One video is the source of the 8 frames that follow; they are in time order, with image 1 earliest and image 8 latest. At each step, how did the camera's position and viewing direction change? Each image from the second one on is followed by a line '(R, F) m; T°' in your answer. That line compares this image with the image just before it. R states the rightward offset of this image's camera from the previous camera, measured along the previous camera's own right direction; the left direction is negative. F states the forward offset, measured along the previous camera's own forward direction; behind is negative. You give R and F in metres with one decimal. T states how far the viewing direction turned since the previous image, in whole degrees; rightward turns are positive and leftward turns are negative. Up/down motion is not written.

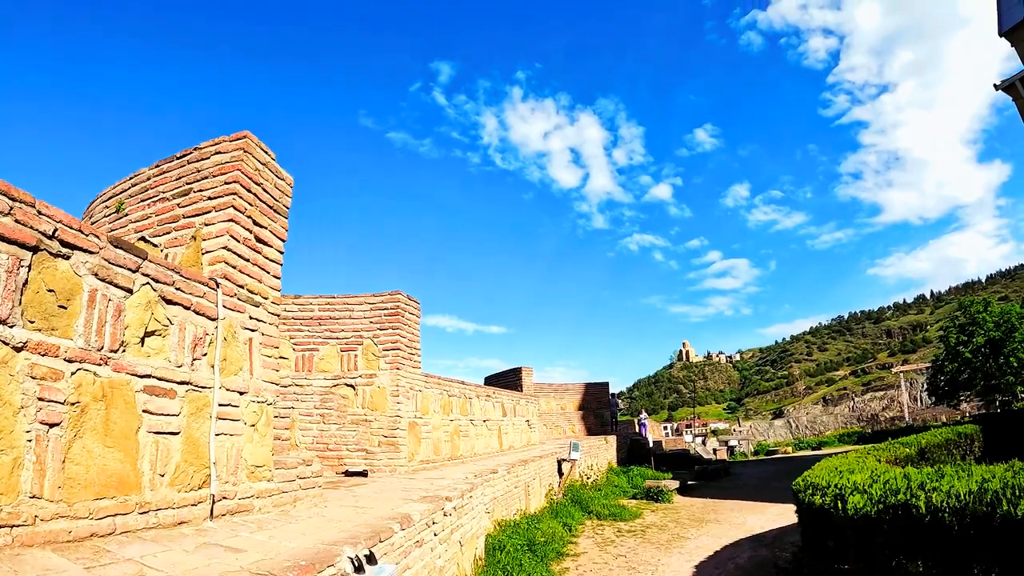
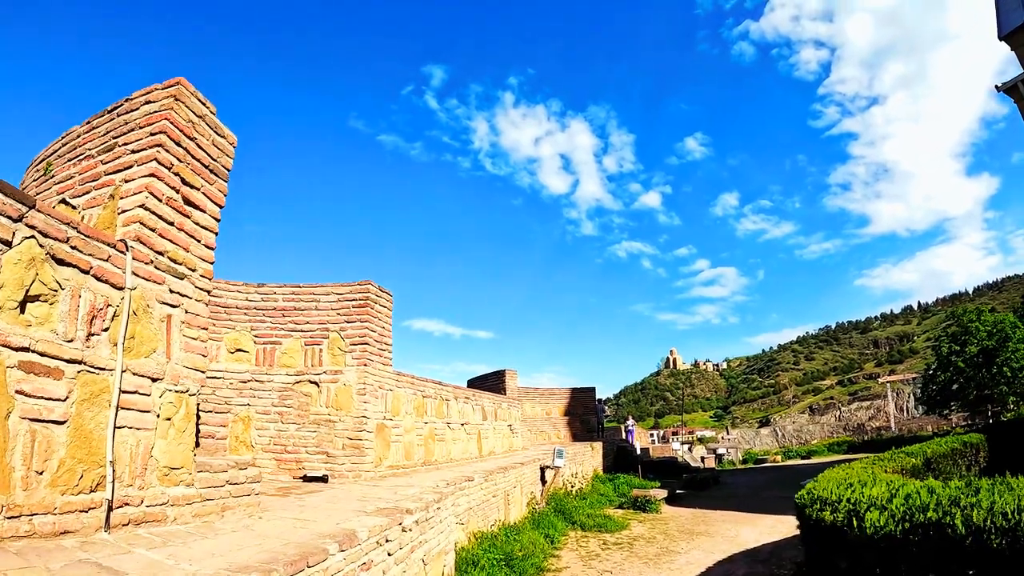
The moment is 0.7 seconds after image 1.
(+0.1, +0.7) m; +1°
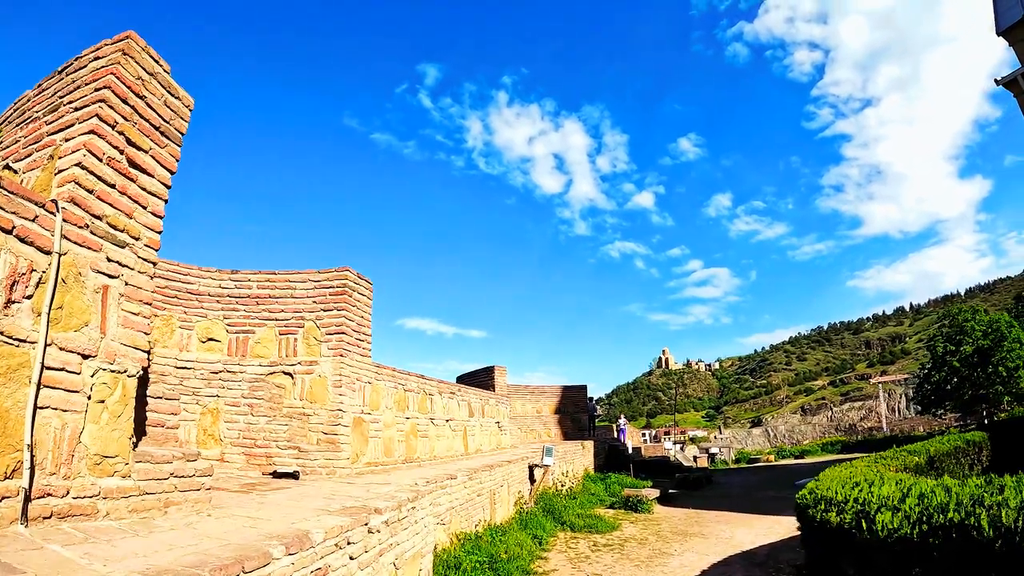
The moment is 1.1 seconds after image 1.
(+0.1, +0.4) m; +1°
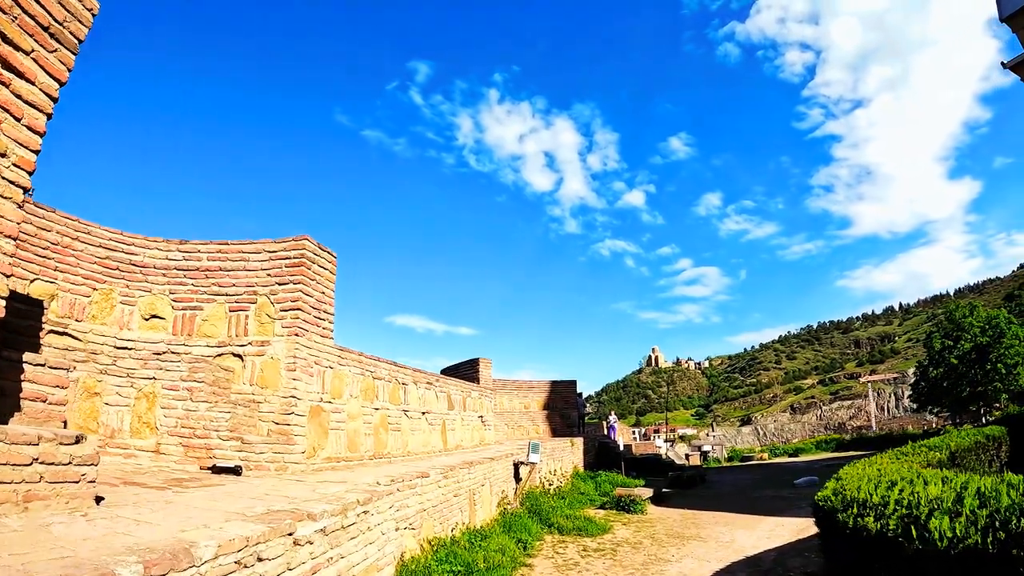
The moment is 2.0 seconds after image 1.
(+0.1, +0.9) m; +1°
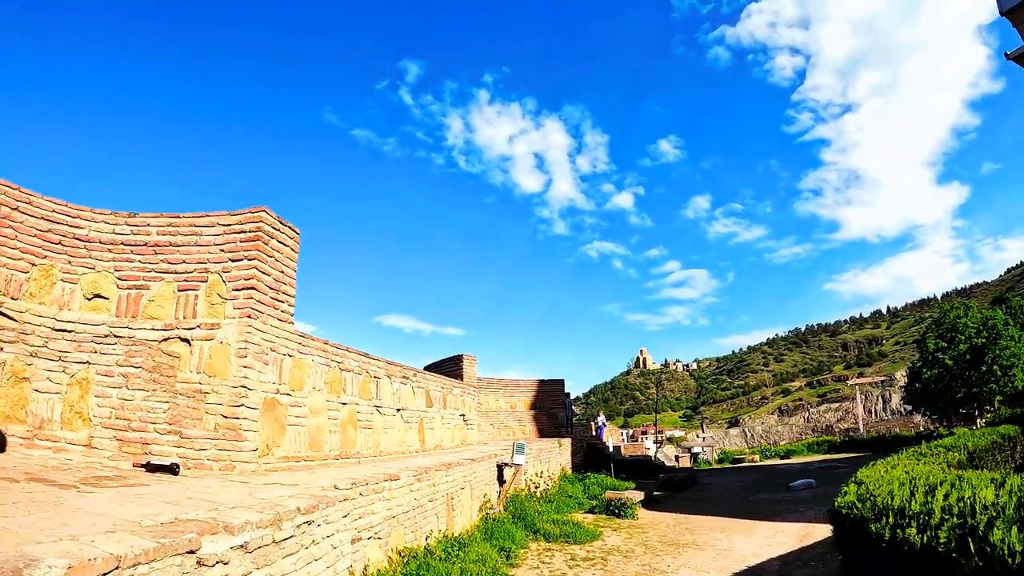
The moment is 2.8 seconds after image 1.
(+0.1, +0.7) m; +1°
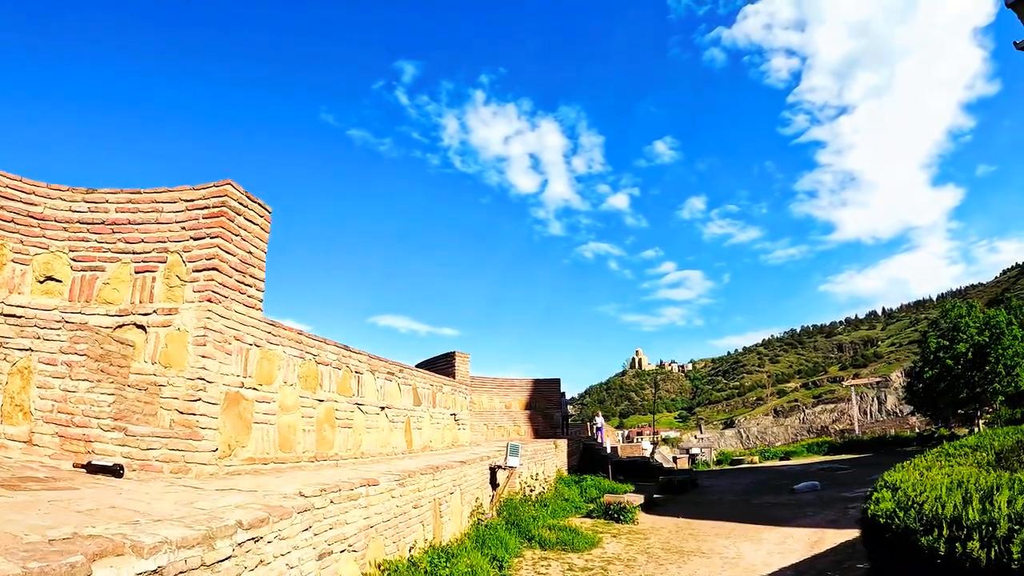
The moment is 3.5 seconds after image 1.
(0.0, +0.6) m; +1°
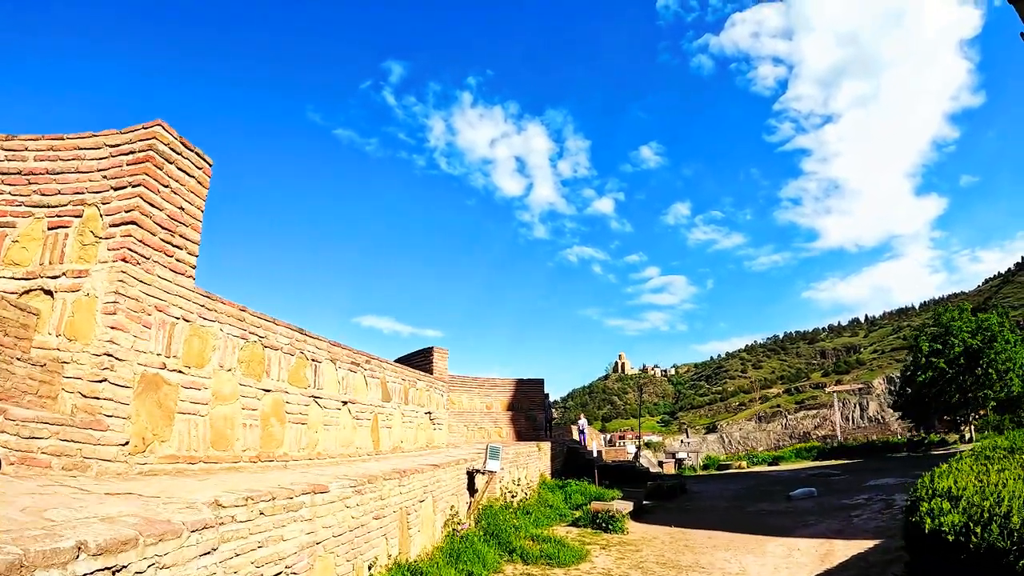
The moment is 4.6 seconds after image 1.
(0.0, +0.9) m; +2°
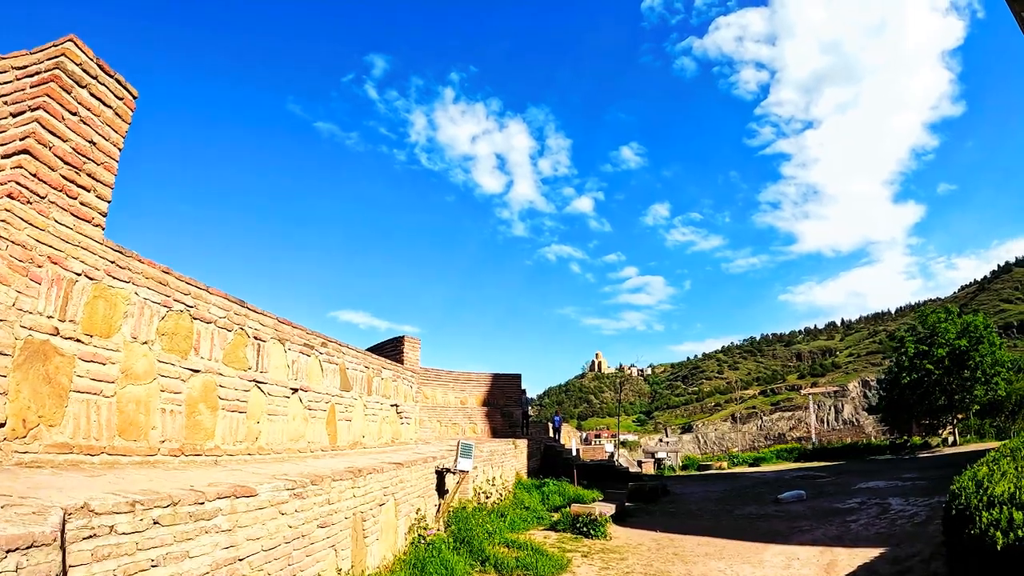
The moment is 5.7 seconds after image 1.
(0.0, +0.8) m; +2°
